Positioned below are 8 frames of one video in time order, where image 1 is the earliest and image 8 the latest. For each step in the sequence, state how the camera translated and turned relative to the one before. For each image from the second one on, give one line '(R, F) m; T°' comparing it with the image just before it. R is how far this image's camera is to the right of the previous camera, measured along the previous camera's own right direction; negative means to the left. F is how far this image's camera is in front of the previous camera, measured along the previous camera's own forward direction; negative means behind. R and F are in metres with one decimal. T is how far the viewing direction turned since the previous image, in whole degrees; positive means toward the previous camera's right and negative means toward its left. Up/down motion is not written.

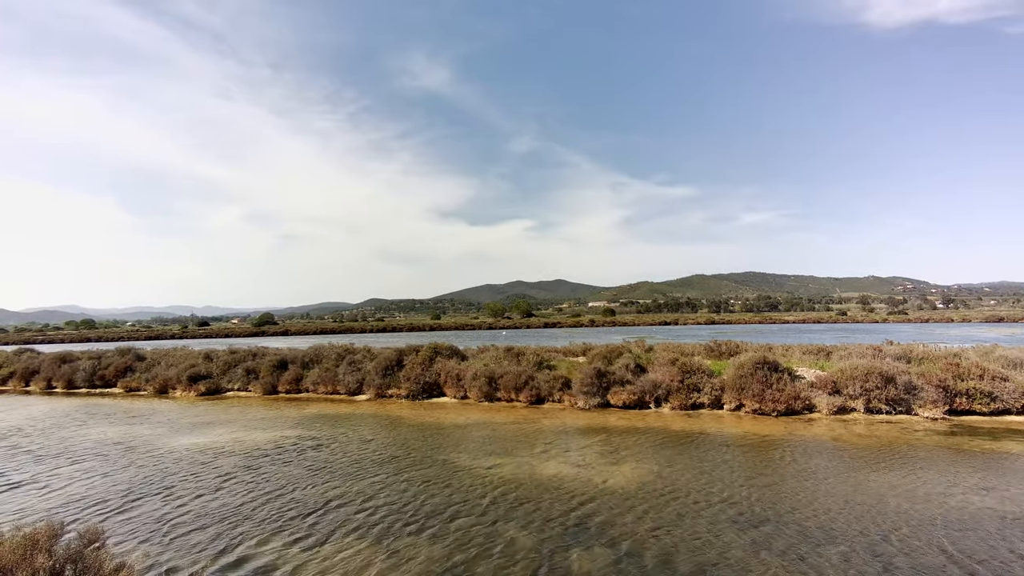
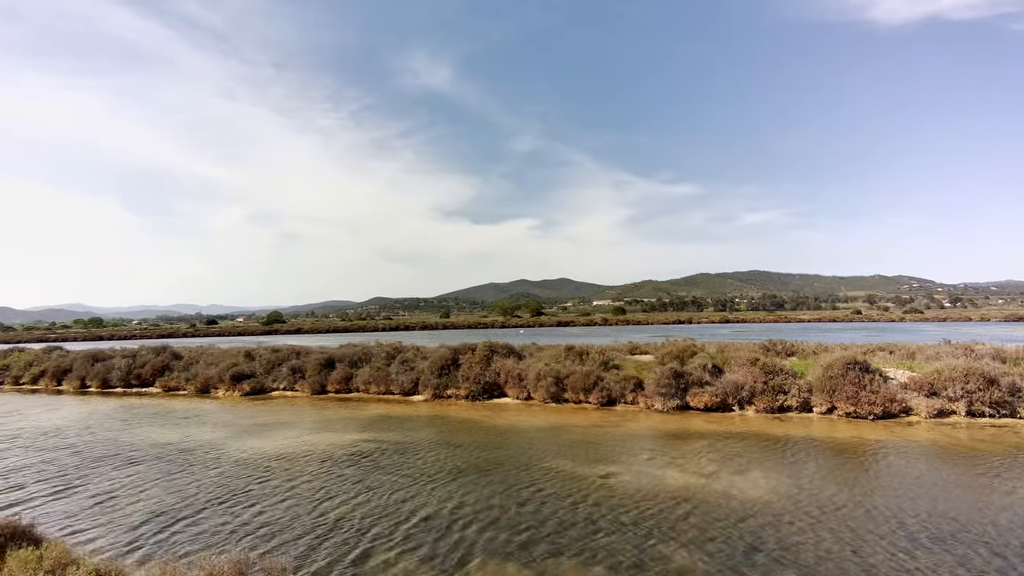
(-2.2, +0.9) m; 0°
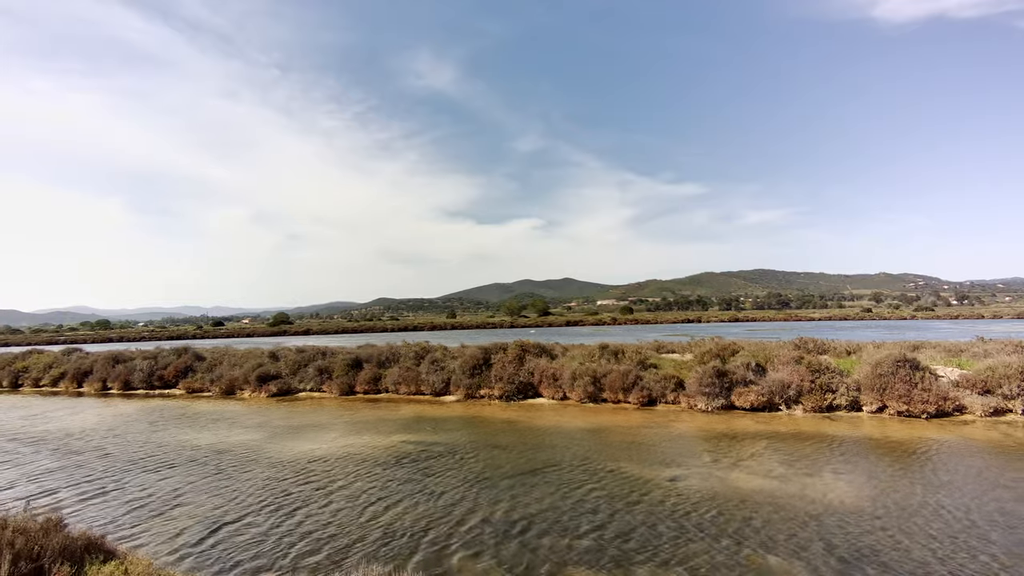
(-1.1, +0.4) m; 0°
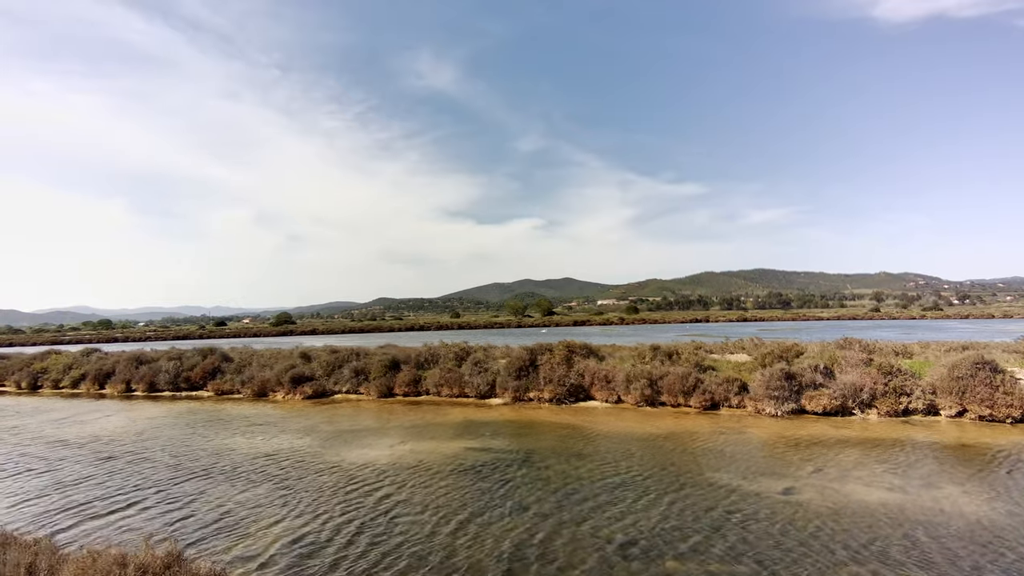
(-1.7, +0.7) m; 0°
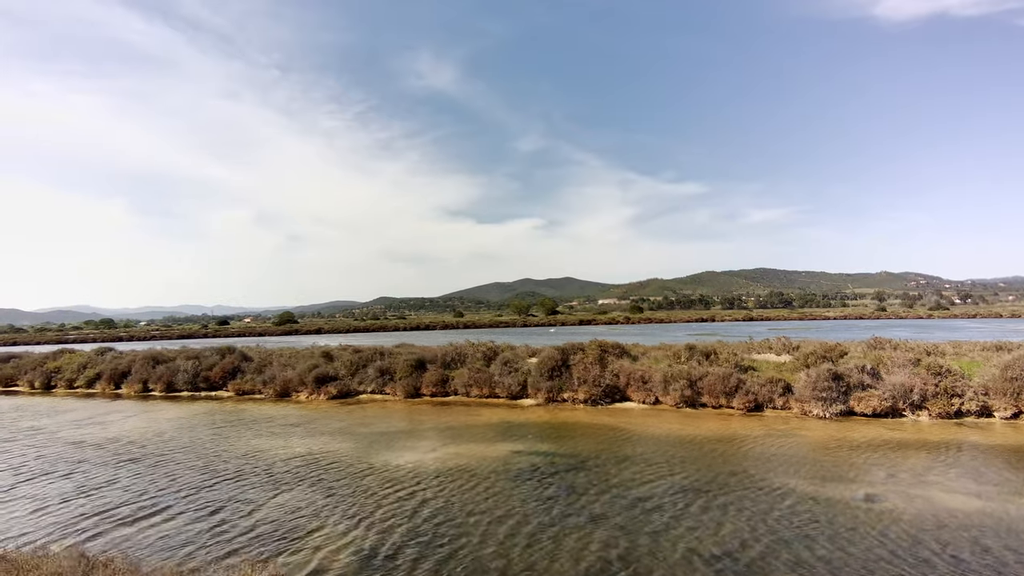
(-1.1, +0.4) m; 0°
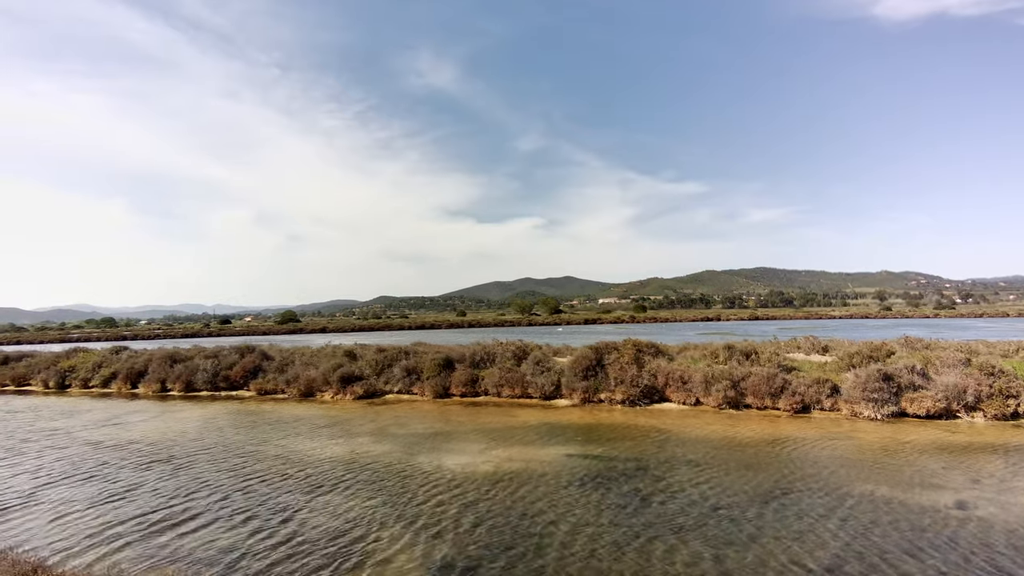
(-1.2, +0.4) m; 0°
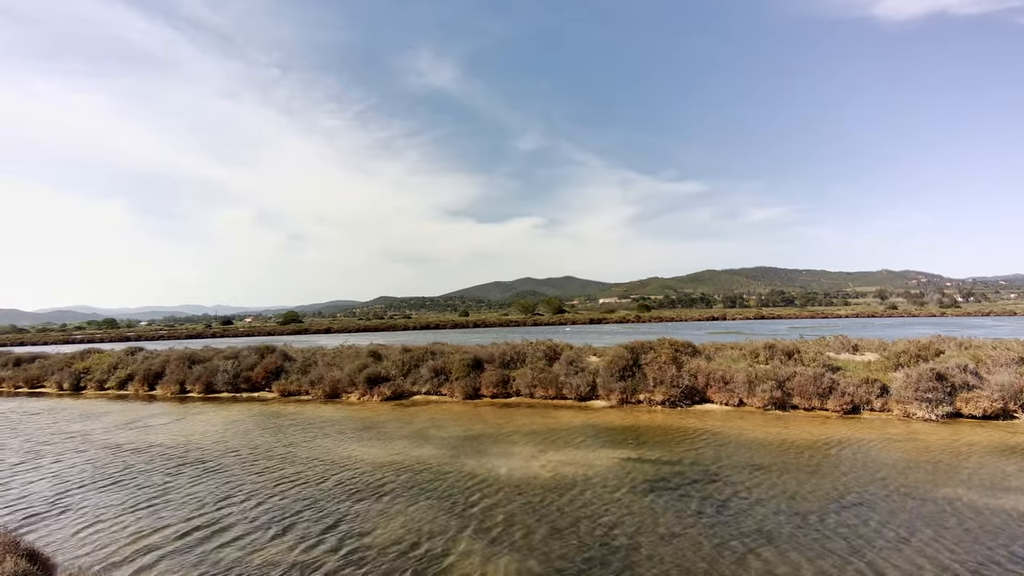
(-1.1, +0.4) m; 0°
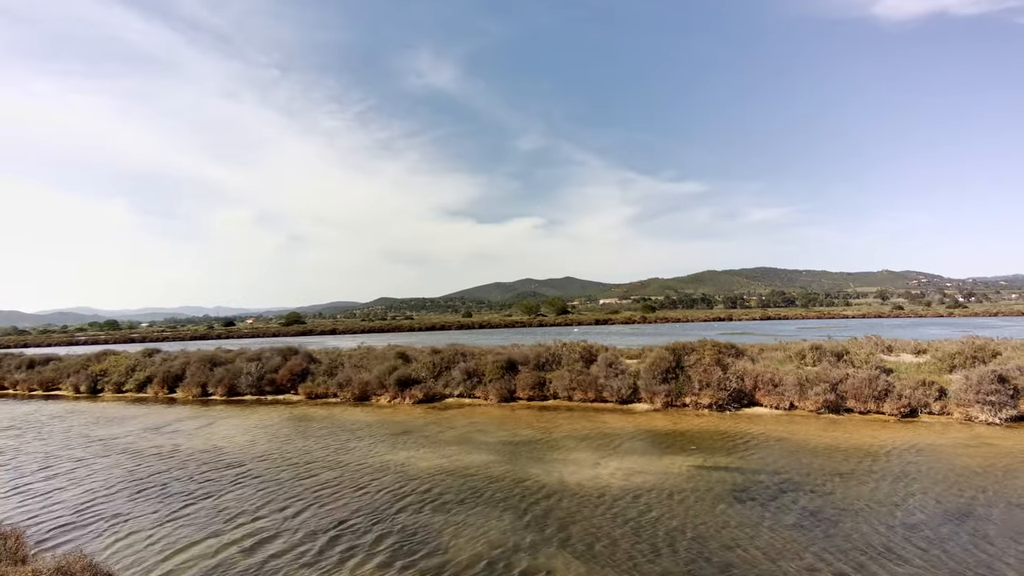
(-1.3, +0.4) m; 0°
